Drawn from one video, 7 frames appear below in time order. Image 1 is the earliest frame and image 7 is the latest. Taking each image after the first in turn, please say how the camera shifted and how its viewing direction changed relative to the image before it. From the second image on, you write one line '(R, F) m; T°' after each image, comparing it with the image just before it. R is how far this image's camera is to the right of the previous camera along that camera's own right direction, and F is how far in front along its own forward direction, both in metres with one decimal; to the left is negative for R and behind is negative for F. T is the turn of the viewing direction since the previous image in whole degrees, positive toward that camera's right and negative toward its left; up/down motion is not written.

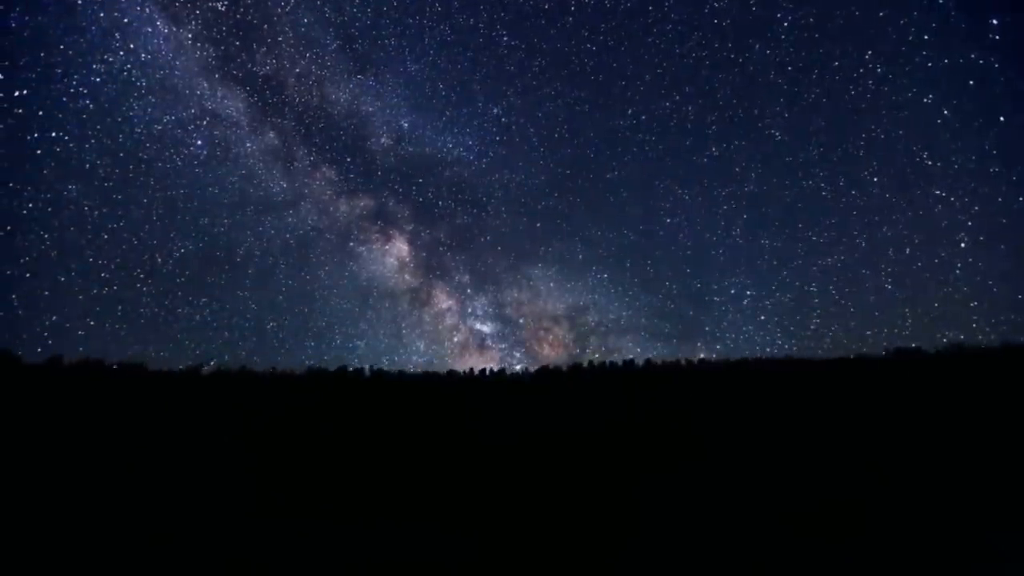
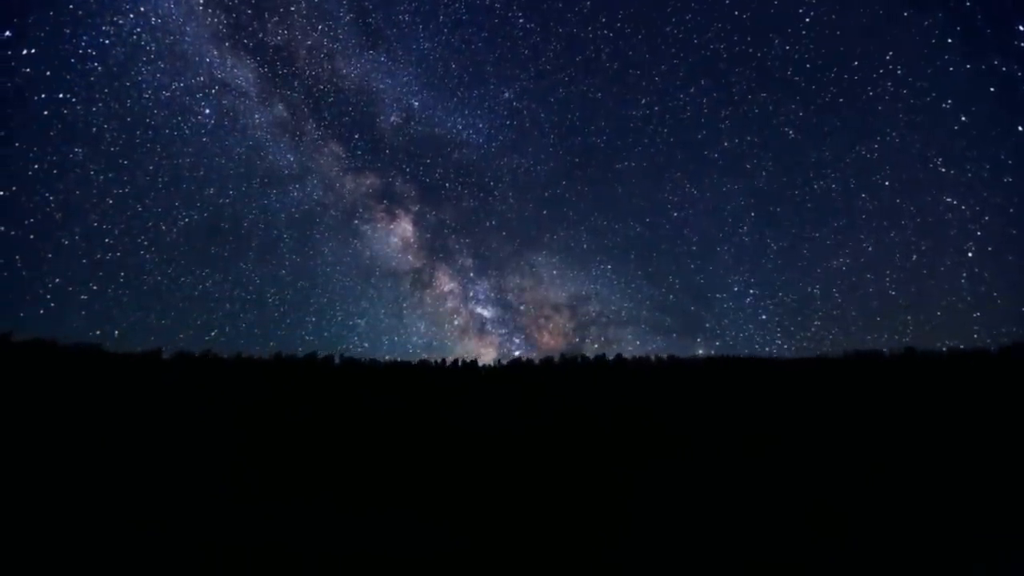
(0.0, +1.0) m; 0°
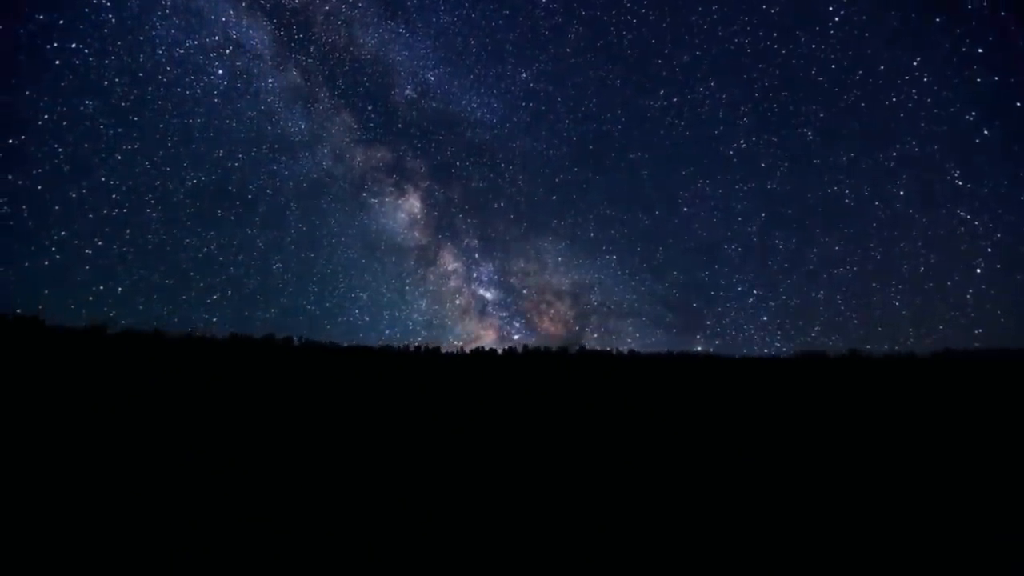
(0.0, +1.3) m; 0°
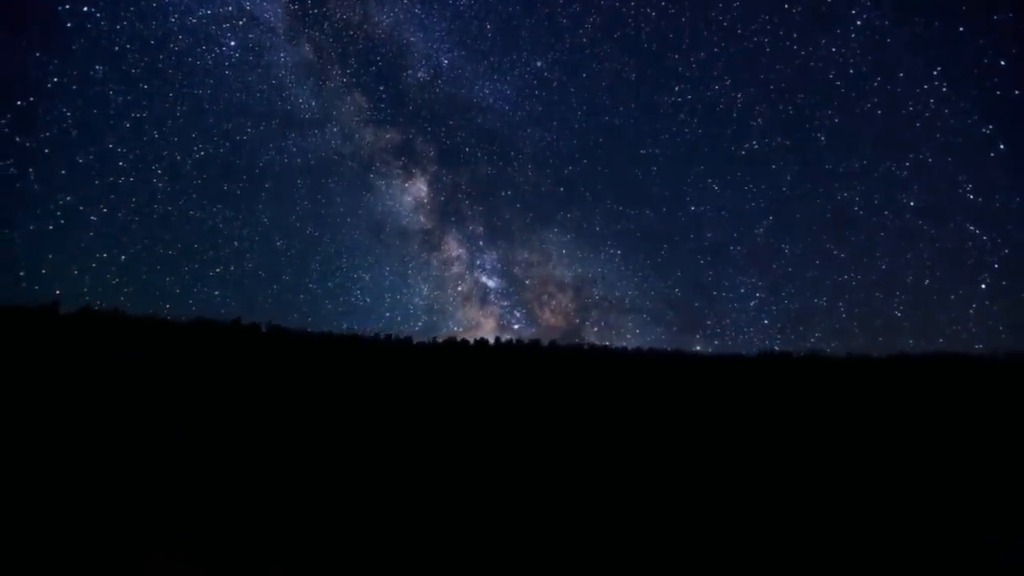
(0.0, +0.9) m; 0°
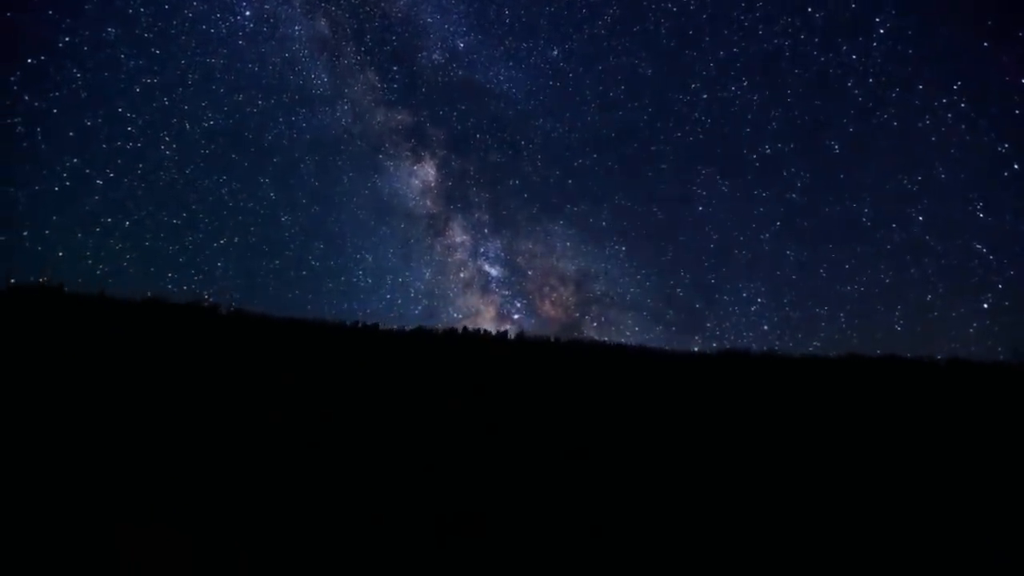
(0.0, +0.9) m; 0°
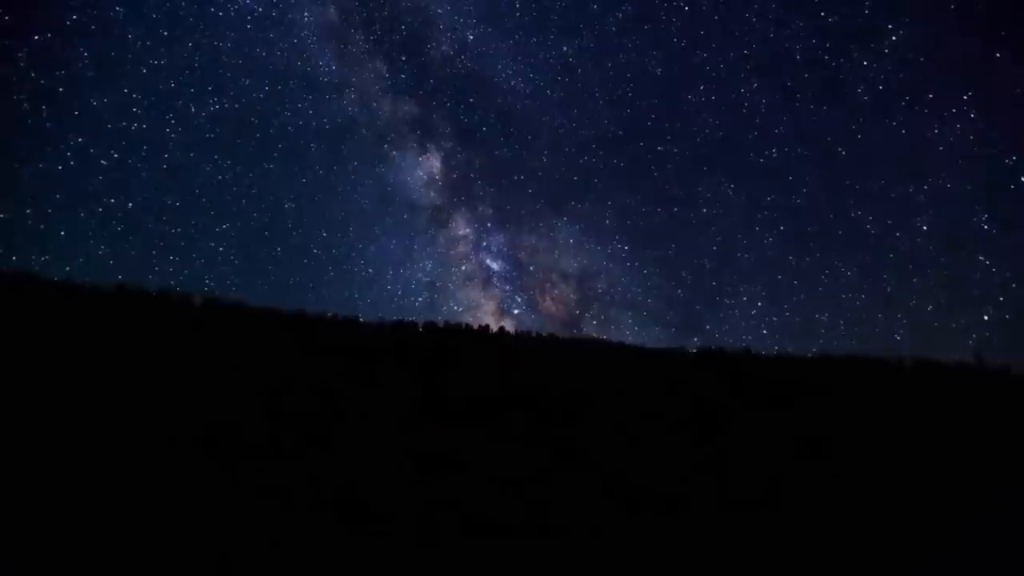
(0.0, +0.4) m; 0°
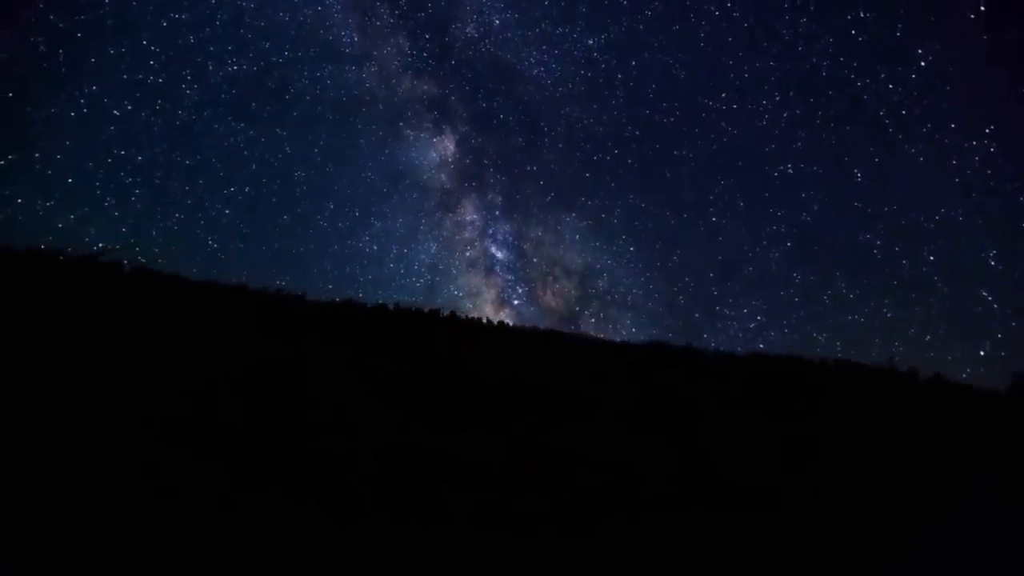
(-0.1, +1.0) m; 0°
